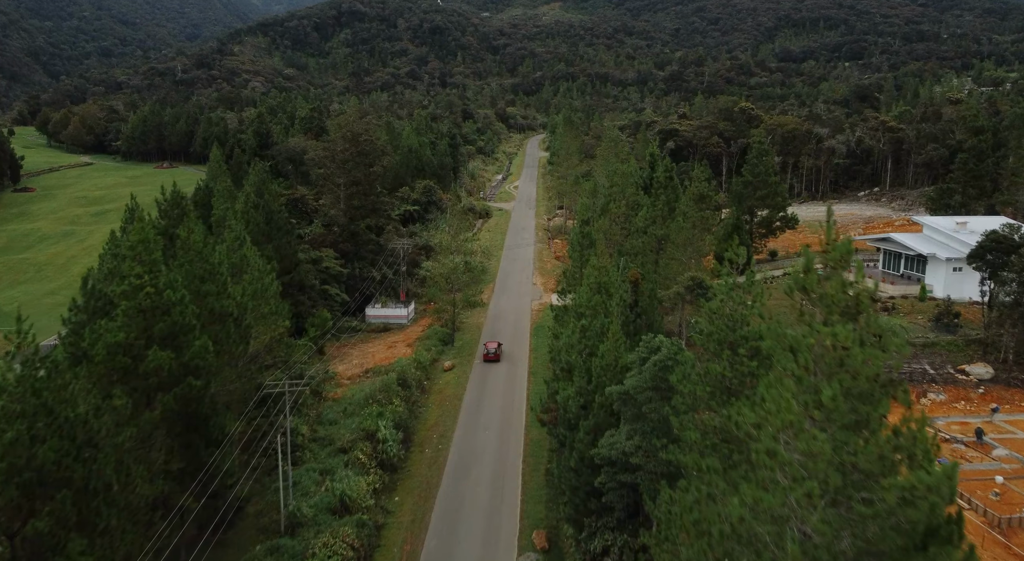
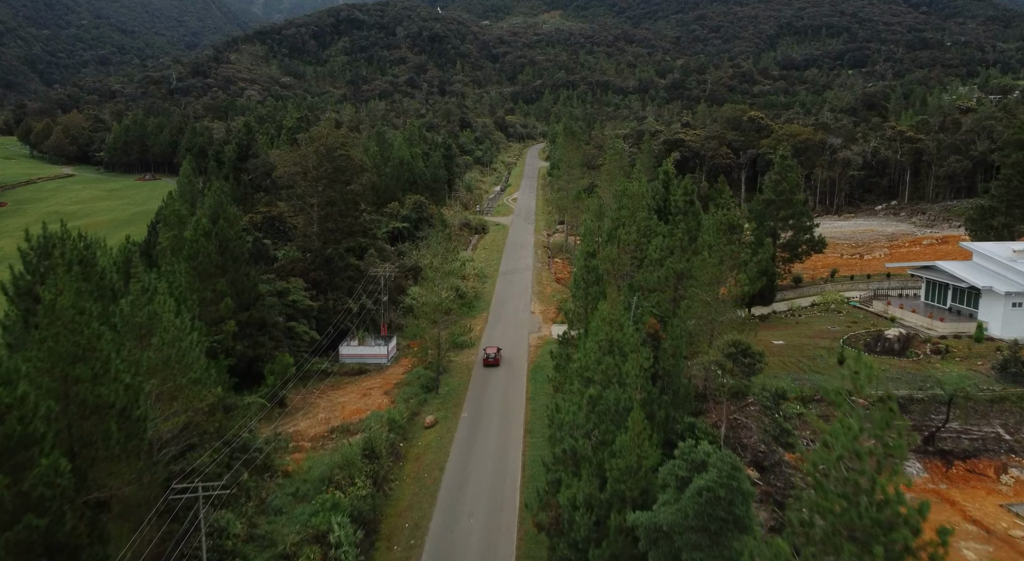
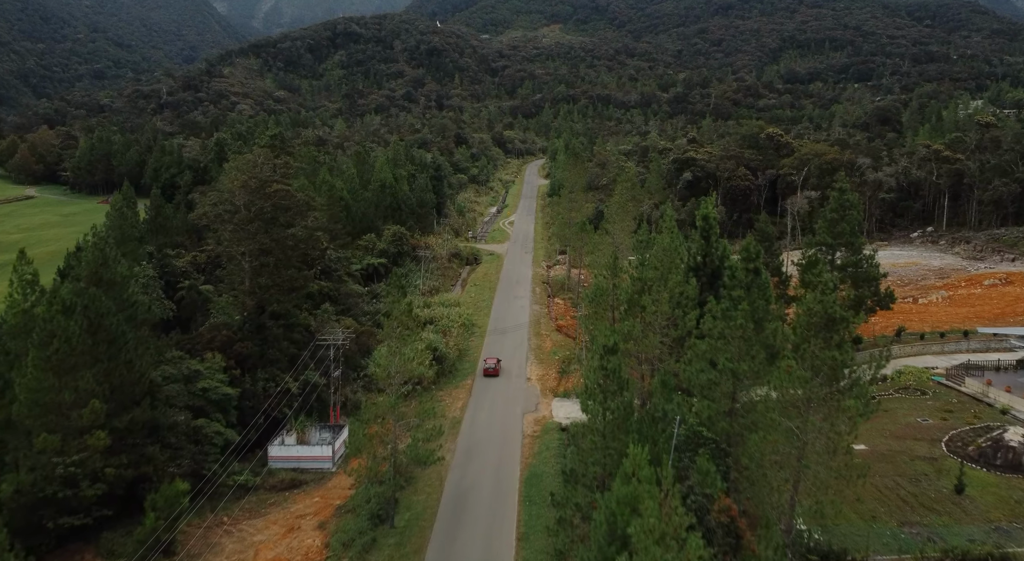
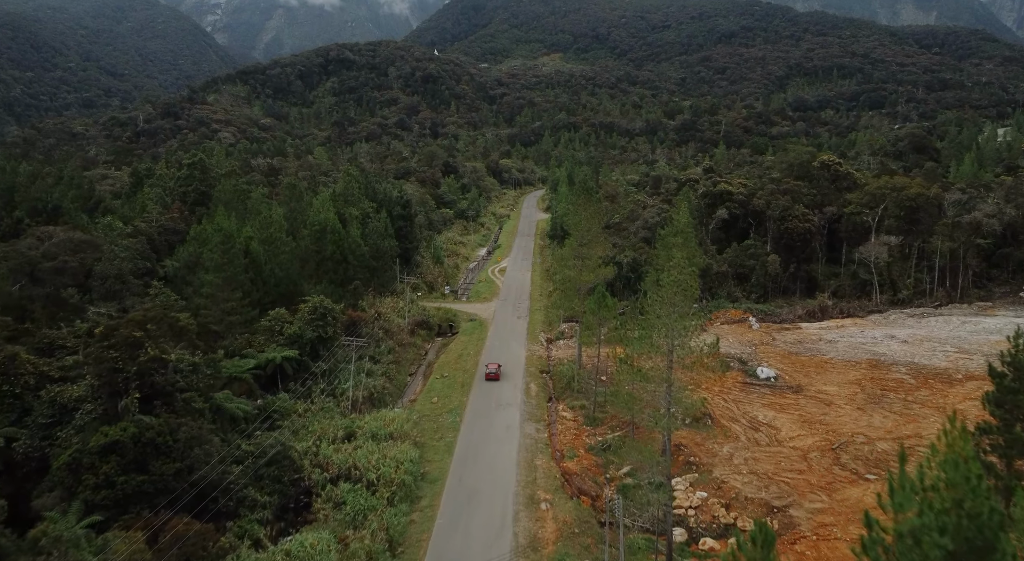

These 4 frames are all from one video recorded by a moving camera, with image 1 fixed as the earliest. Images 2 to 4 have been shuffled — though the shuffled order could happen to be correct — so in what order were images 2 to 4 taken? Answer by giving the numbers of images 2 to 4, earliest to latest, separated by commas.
2, 3, 4
